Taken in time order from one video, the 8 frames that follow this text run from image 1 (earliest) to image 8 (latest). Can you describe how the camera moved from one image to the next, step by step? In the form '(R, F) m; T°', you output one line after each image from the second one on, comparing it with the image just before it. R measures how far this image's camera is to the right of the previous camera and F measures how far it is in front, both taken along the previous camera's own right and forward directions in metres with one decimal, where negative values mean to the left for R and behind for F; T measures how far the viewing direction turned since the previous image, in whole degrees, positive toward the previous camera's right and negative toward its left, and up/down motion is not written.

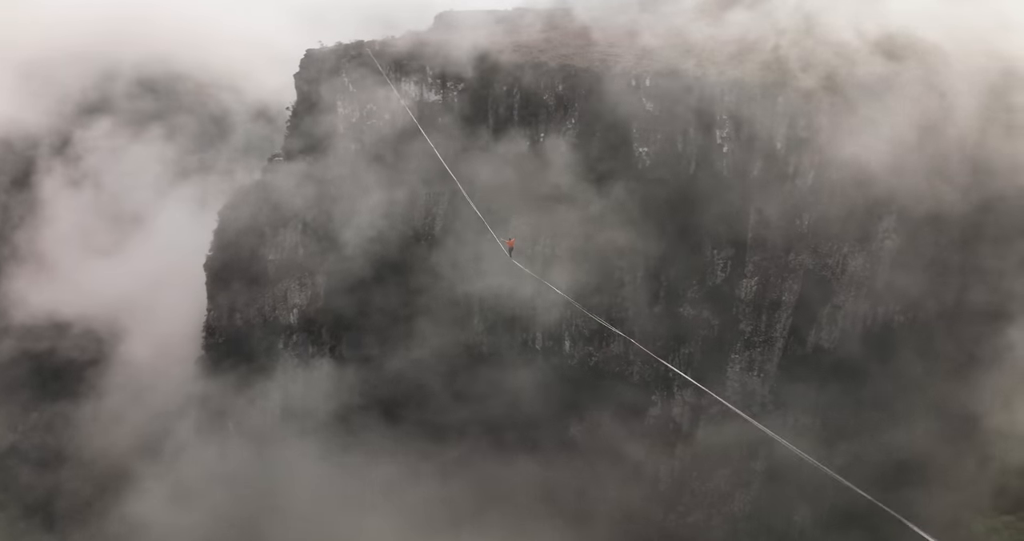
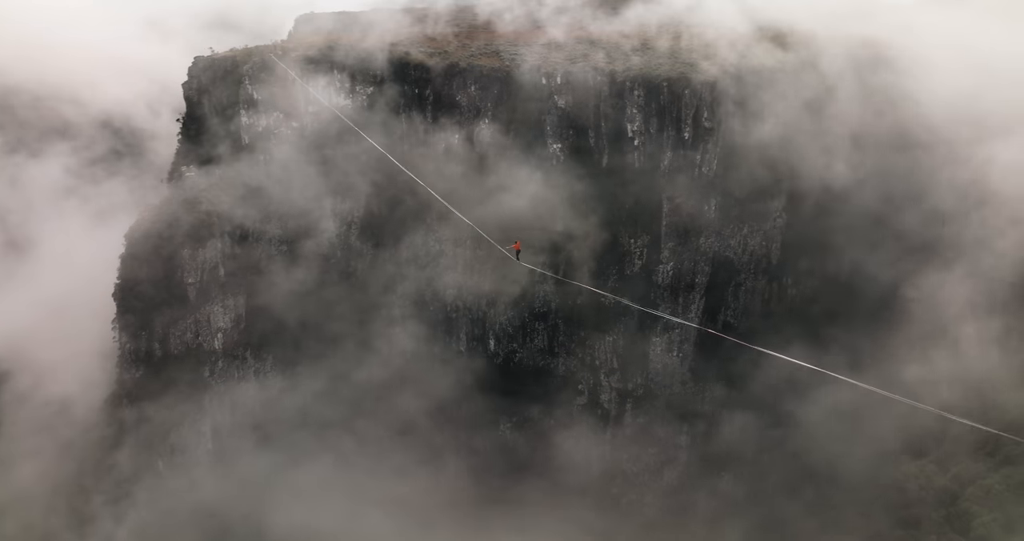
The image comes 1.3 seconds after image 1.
(-2.5, +0.5) m; +11°
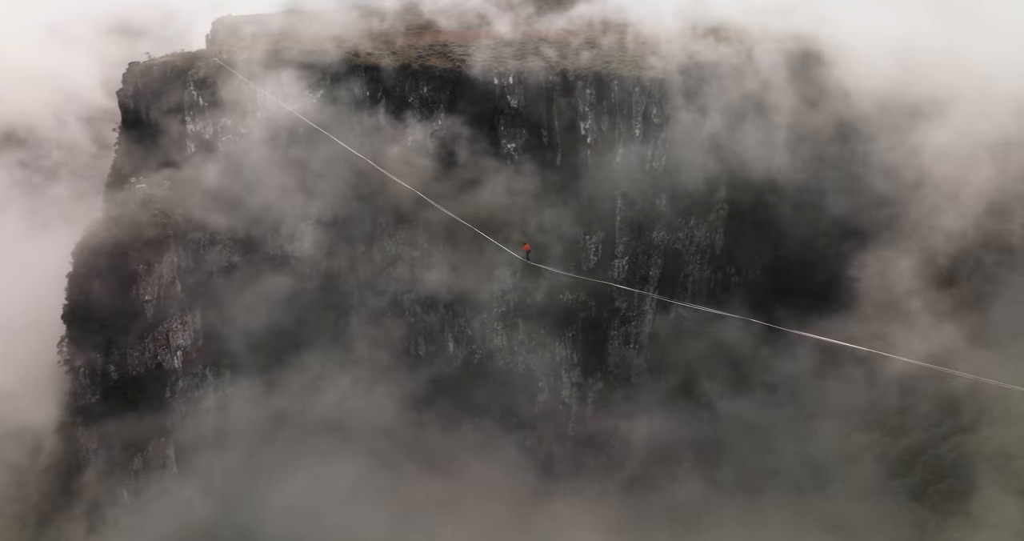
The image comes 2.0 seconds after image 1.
(-1.5, +0.2) m; +7°
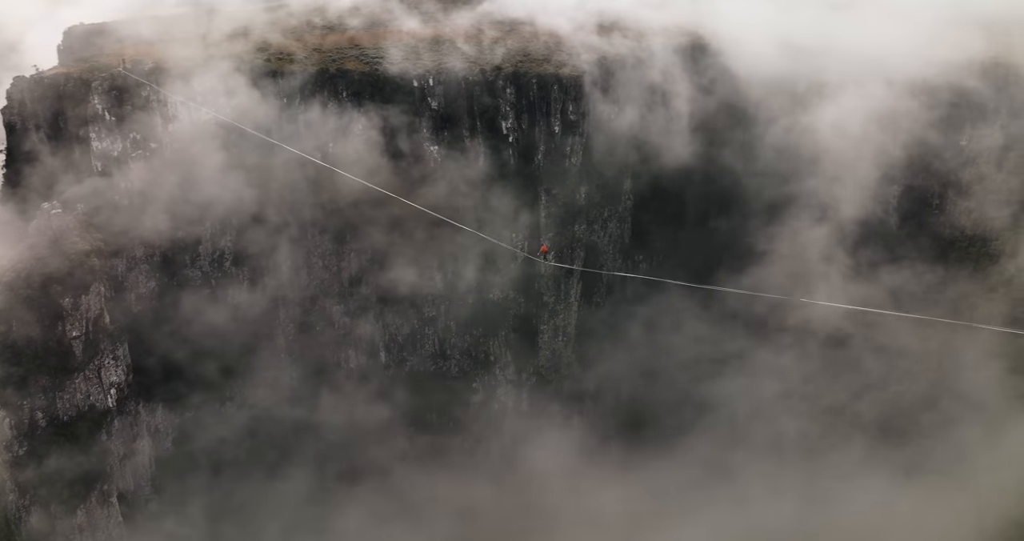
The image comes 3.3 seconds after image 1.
(-2.4, +0.4) m; +11°
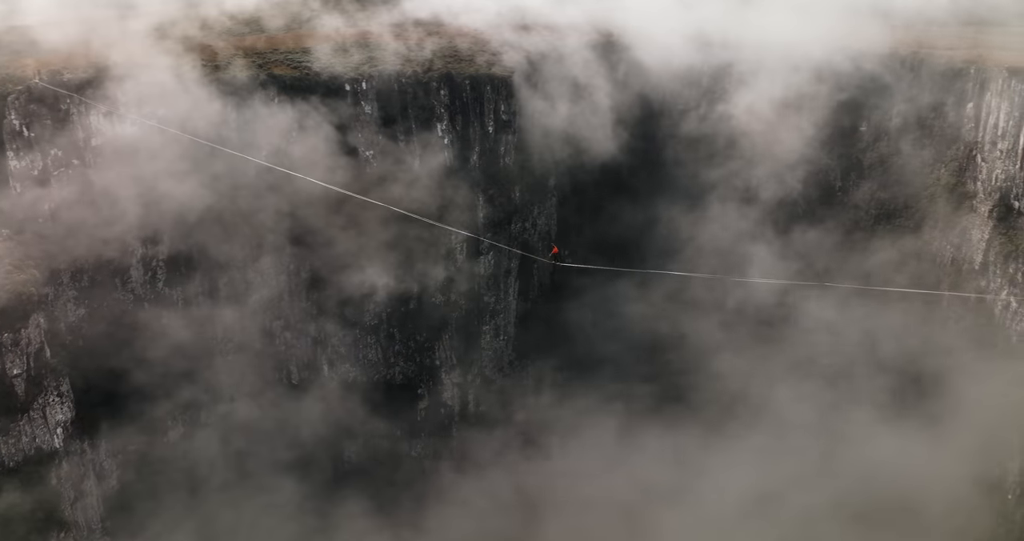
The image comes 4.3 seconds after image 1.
(-1.9, +0.3) m; +9°
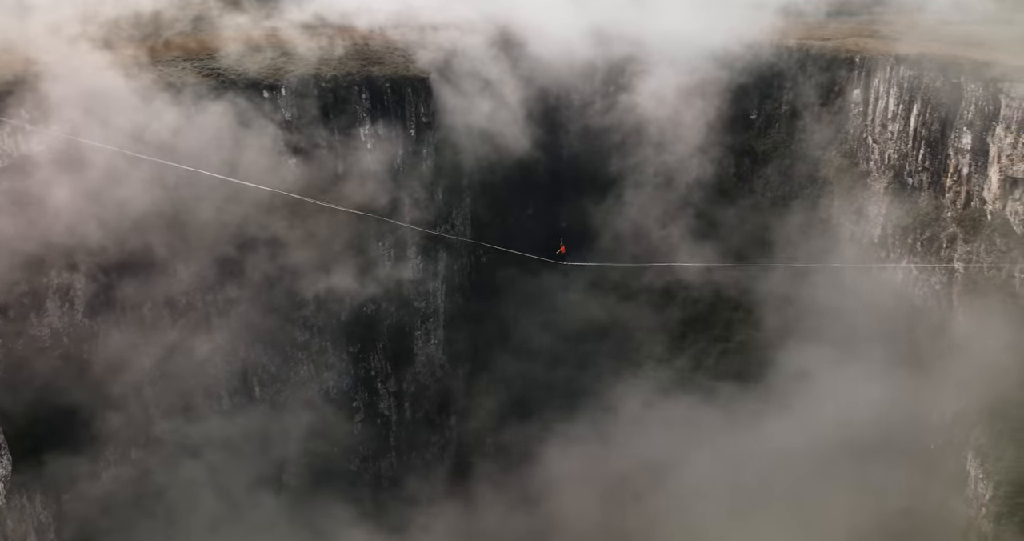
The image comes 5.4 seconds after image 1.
(-2.3, +0.3) m; +10°
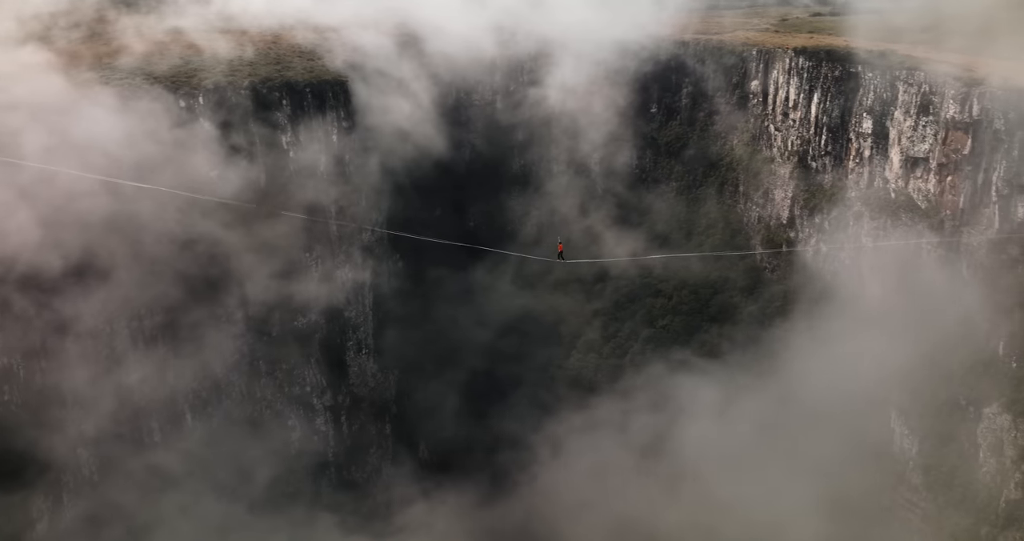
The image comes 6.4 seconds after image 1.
(-2.1, +0.3) m; +10°
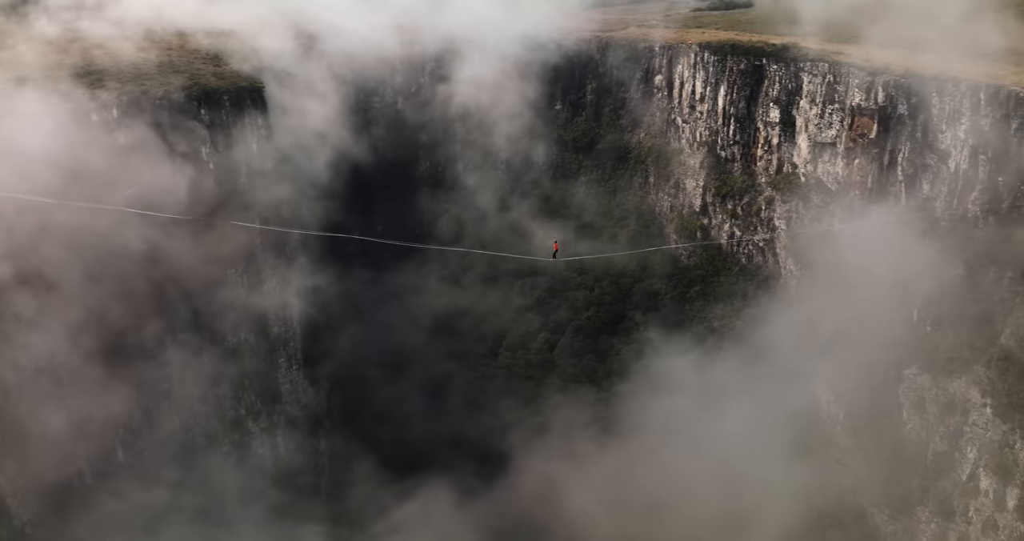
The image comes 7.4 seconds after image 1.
(-1.9, +0.2) m; +10°
